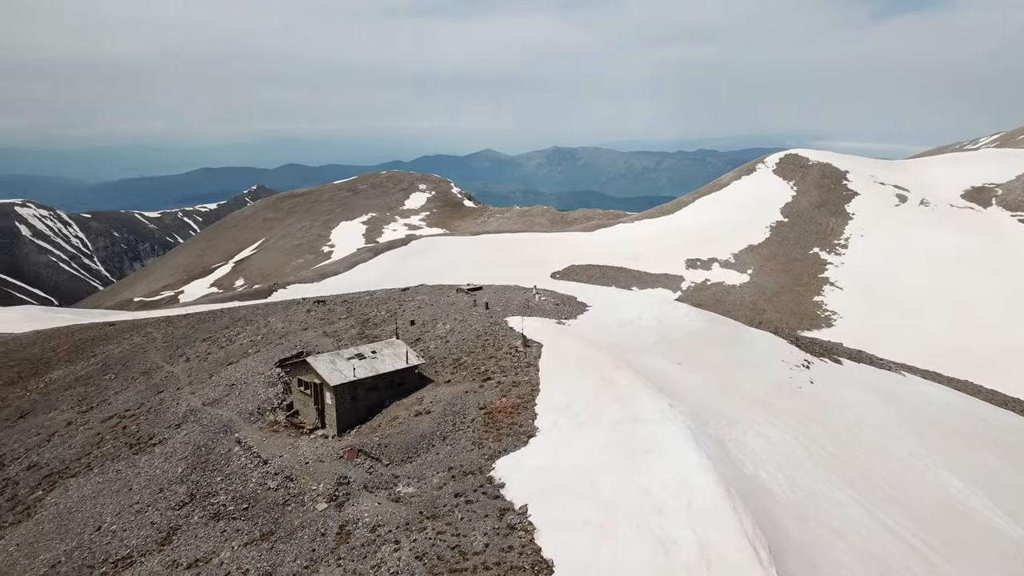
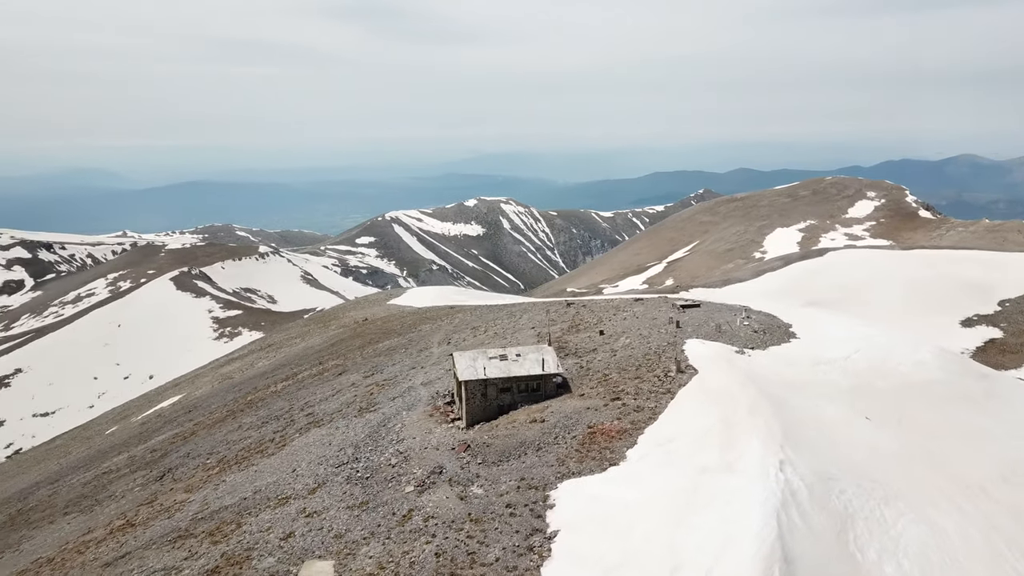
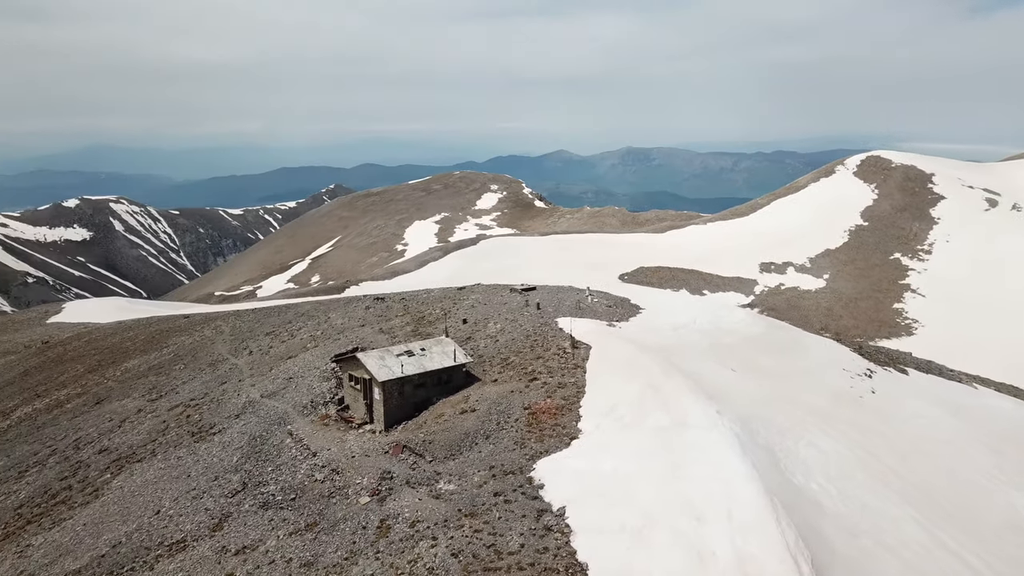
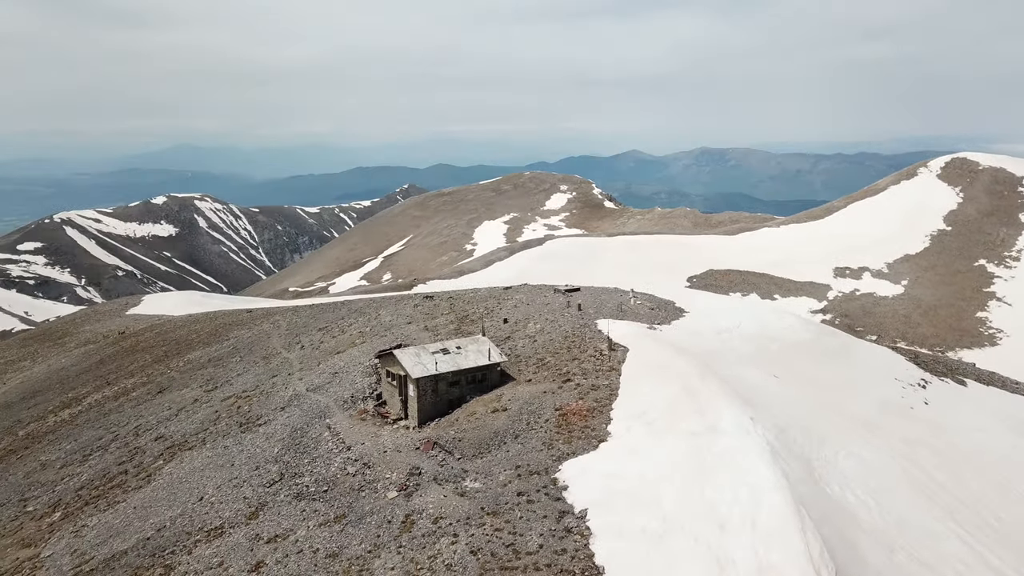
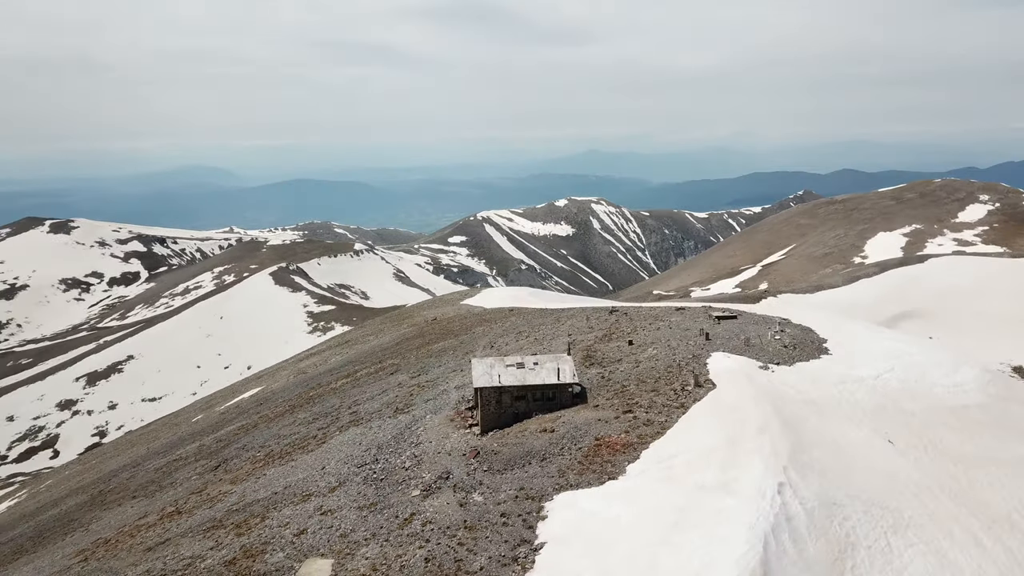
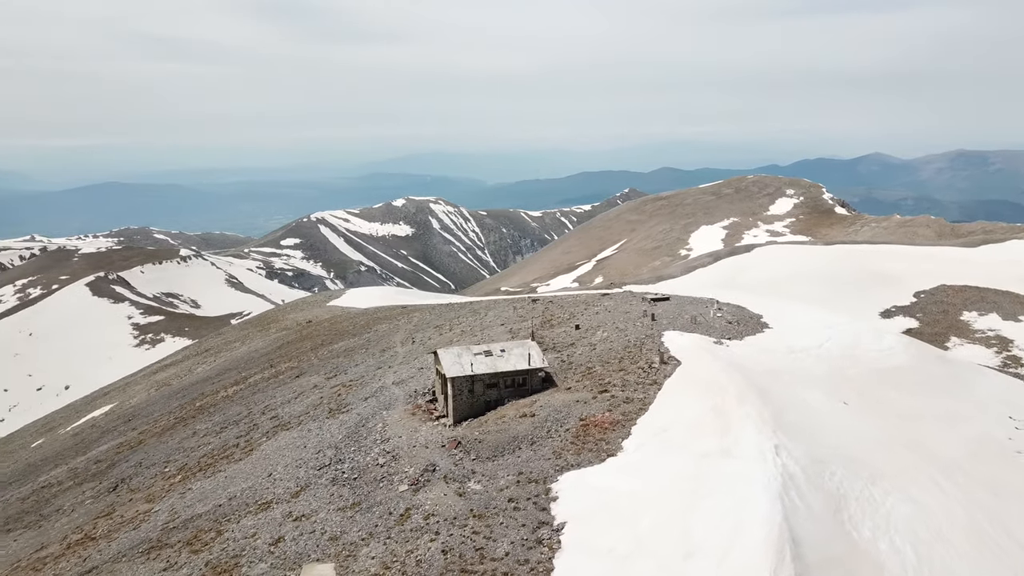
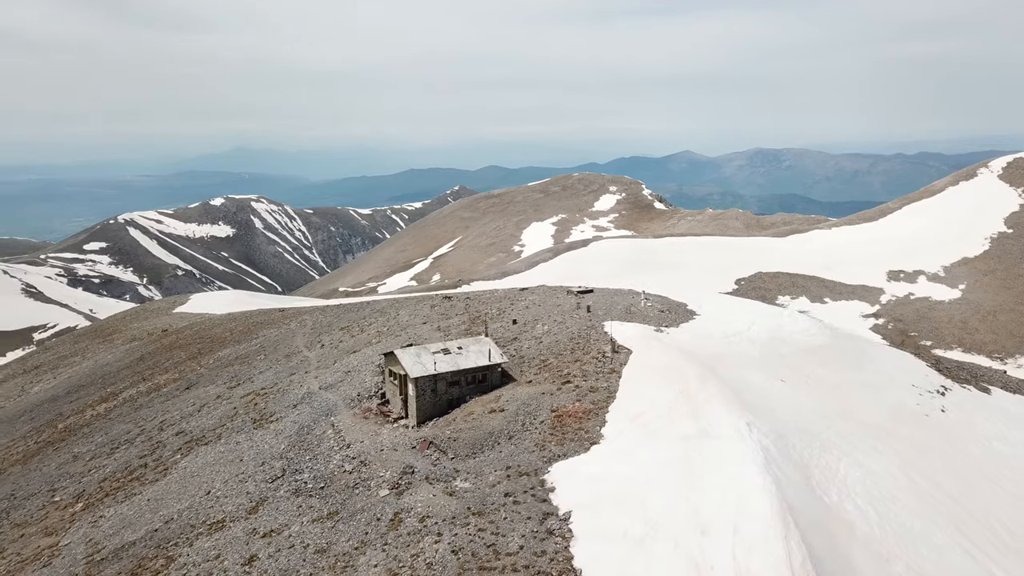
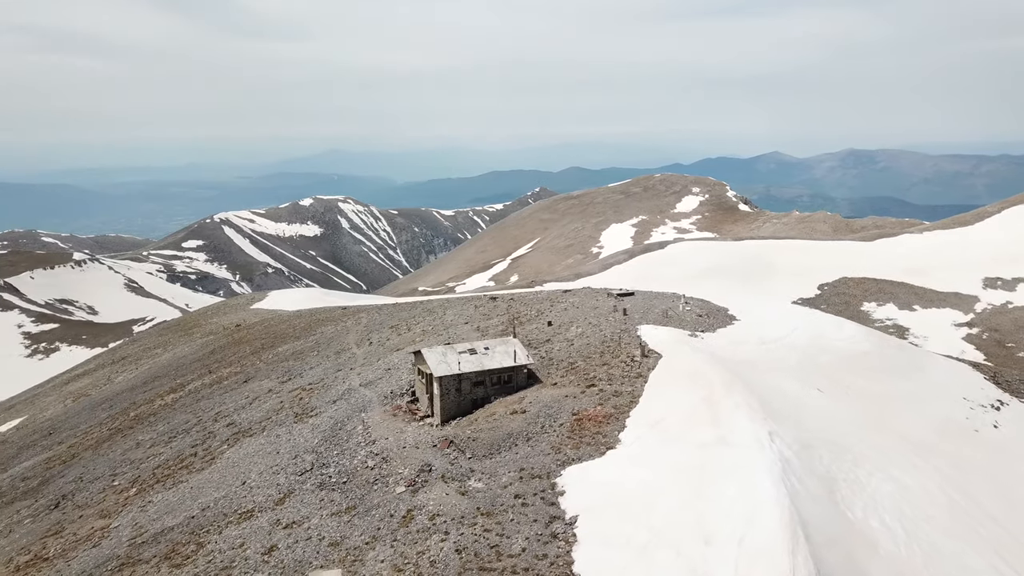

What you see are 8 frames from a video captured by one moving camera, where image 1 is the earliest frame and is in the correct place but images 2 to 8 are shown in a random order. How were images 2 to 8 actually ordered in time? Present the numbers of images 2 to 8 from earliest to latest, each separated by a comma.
3, 4, 7, 8, 6, 2, 5
